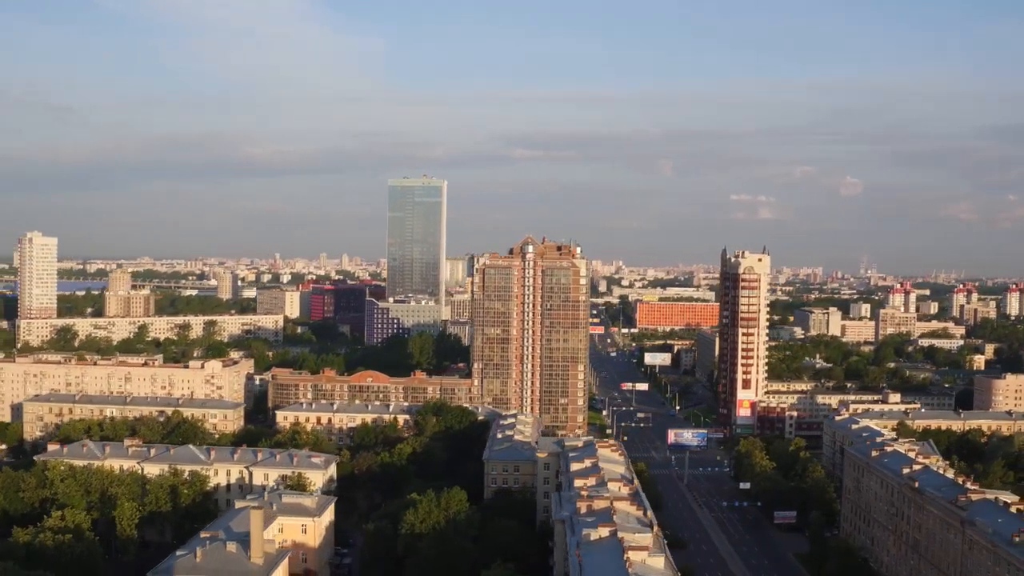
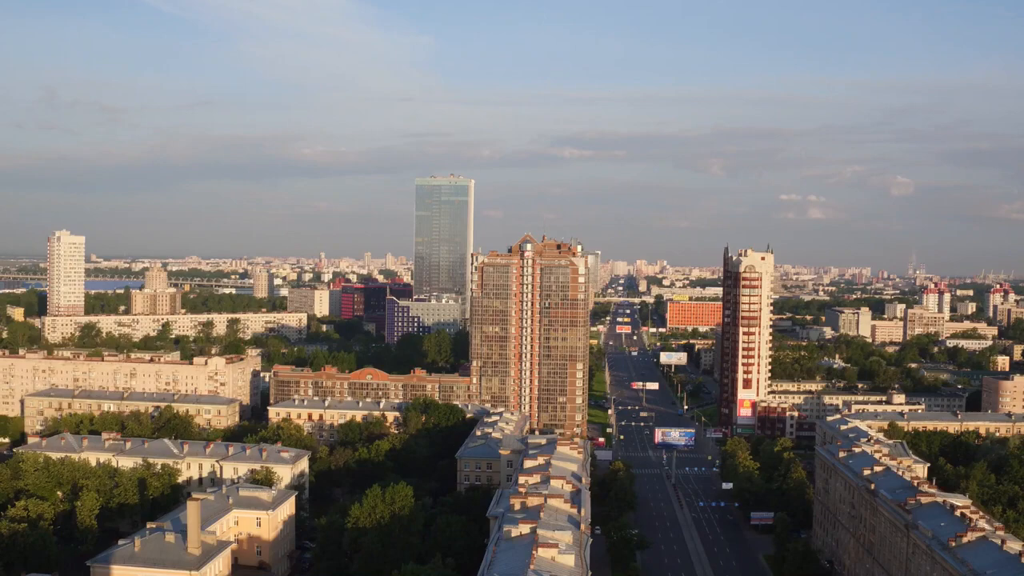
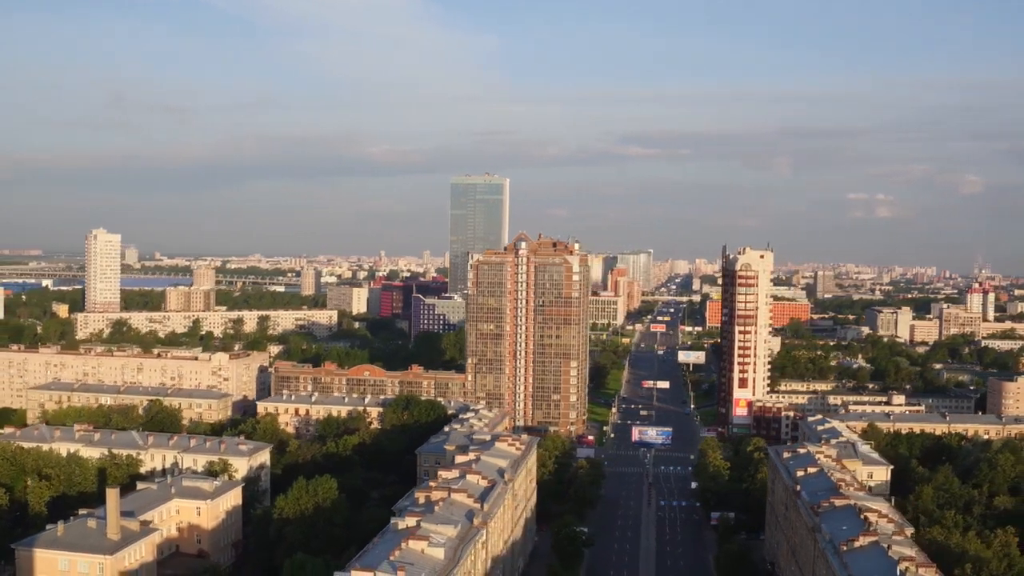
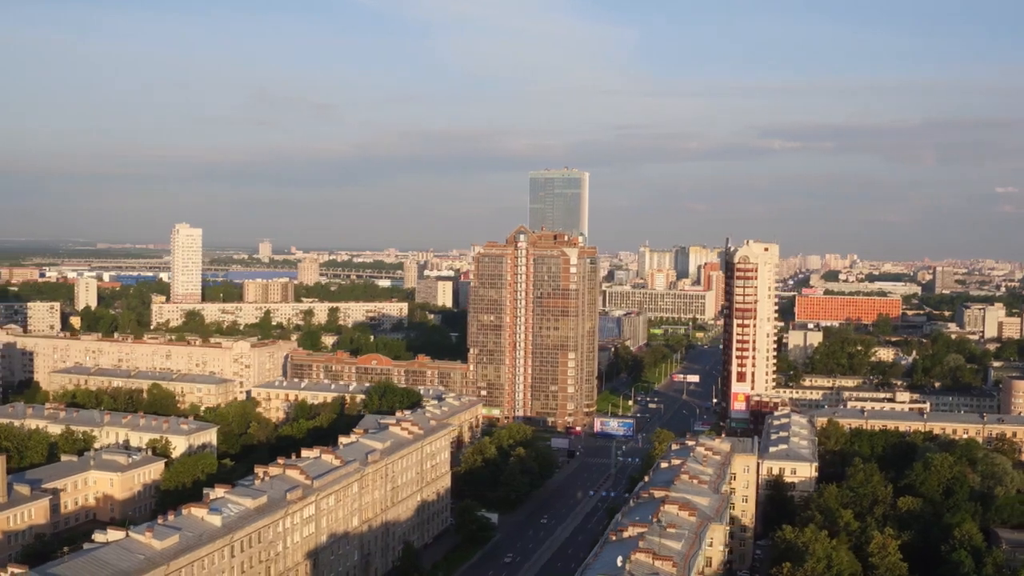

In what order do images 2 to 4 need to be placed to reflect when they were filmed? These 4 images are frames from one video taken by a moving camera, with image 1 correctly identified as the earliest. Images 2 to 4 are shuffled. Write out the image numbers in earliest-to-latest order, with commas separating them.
2, 3, 4
